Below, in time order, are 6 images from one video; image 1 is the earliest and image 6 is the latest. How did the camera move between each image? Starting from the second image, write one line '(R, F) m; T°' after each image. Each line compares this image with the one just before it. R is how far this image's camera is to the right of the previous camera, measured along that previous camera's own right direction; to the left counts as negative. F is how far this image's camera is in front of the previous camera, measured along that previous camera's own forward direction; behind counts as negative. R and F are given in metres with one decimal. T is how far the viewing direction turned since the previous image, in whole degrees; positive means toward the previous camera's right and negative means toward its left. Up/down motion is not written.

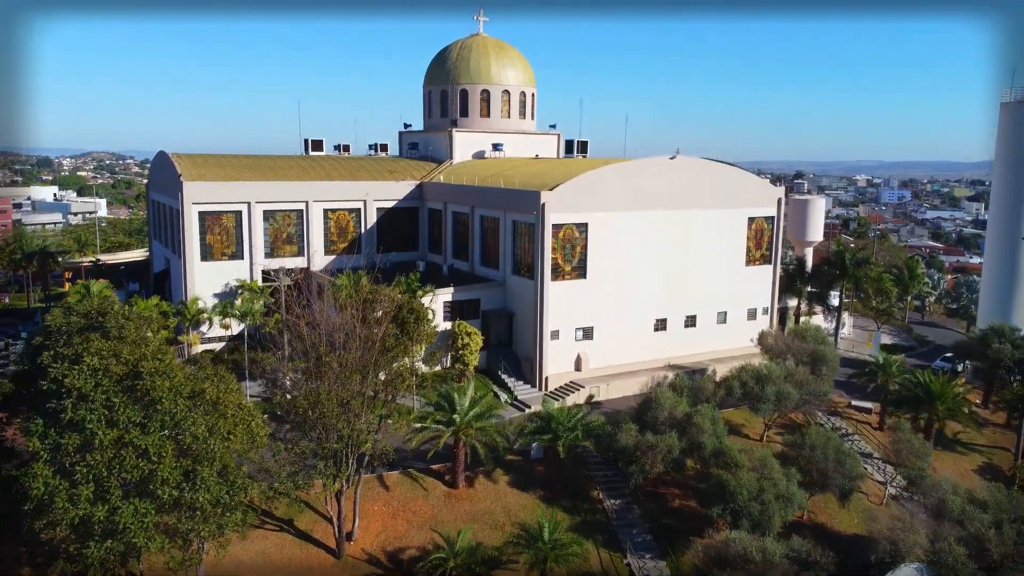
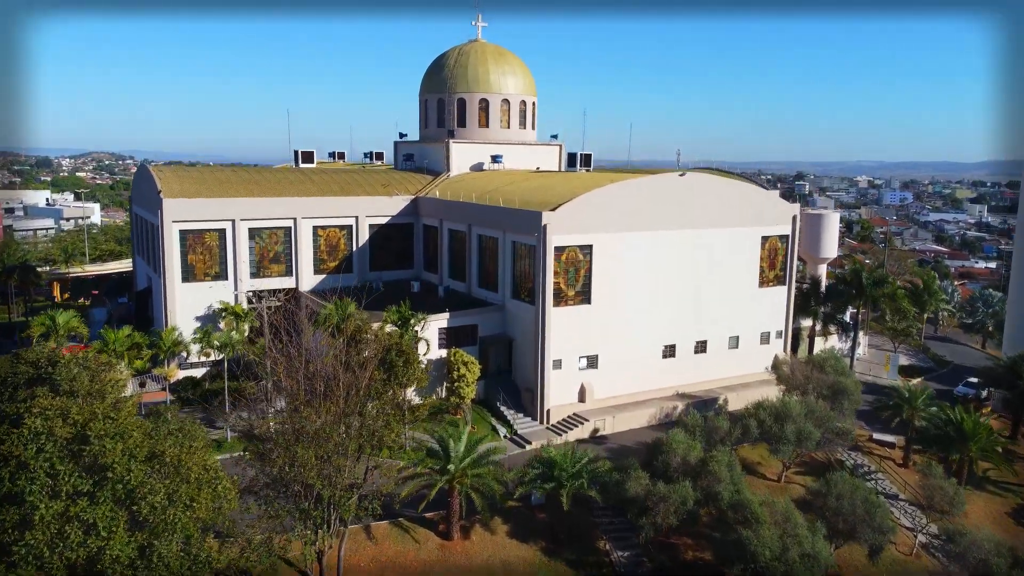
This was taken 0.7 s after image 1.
(0.0, +1.8) m; 0°
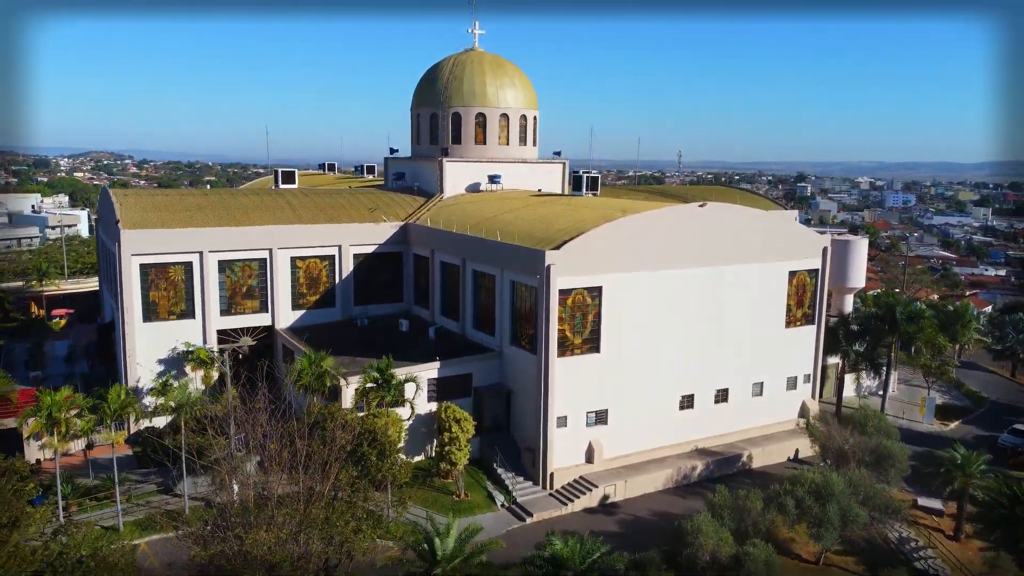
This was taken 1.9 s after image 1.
(0.0, +3.1) m; 0°
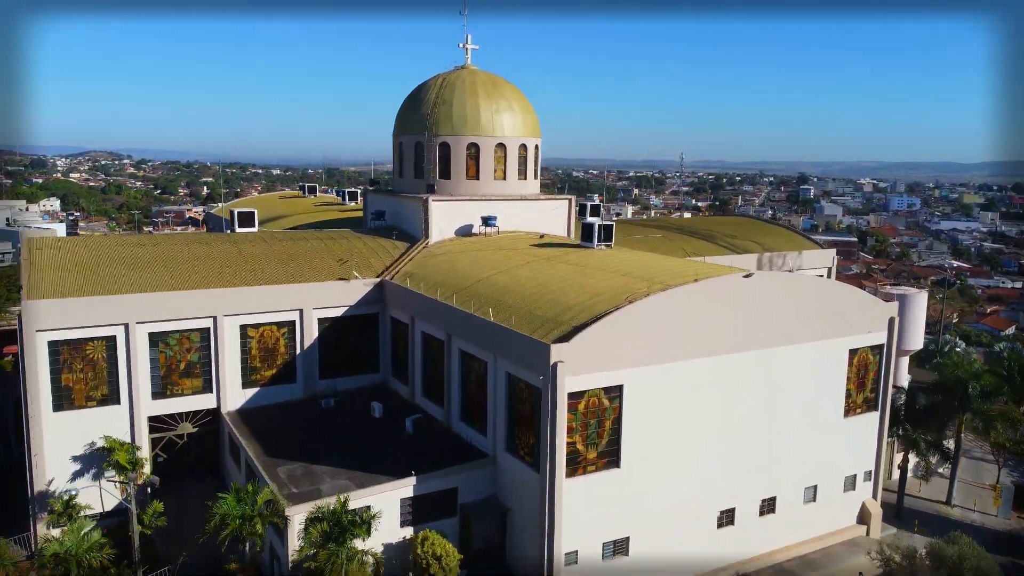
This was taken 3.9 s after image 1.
(+0.1, +5.1) m; 0°
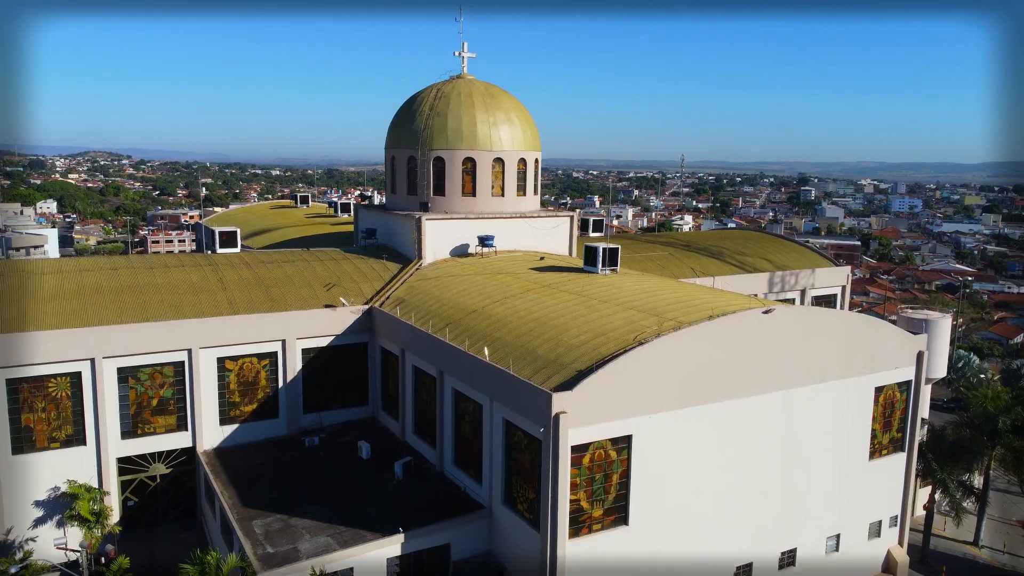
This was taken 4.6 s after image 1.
(0.0, +1.7) m; 0°
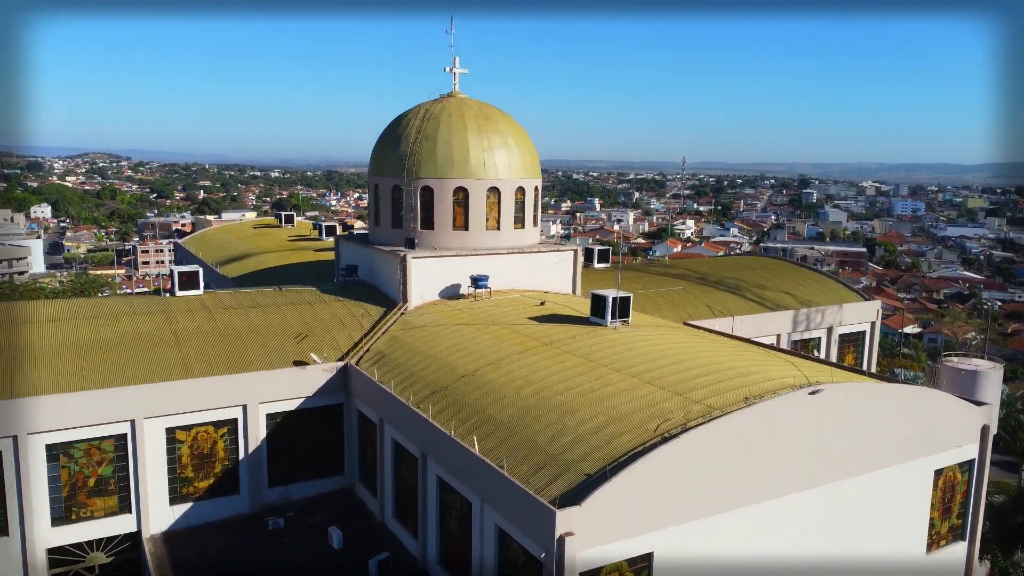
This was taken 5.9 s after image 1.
(+0.1, +3.0) m; 0°
